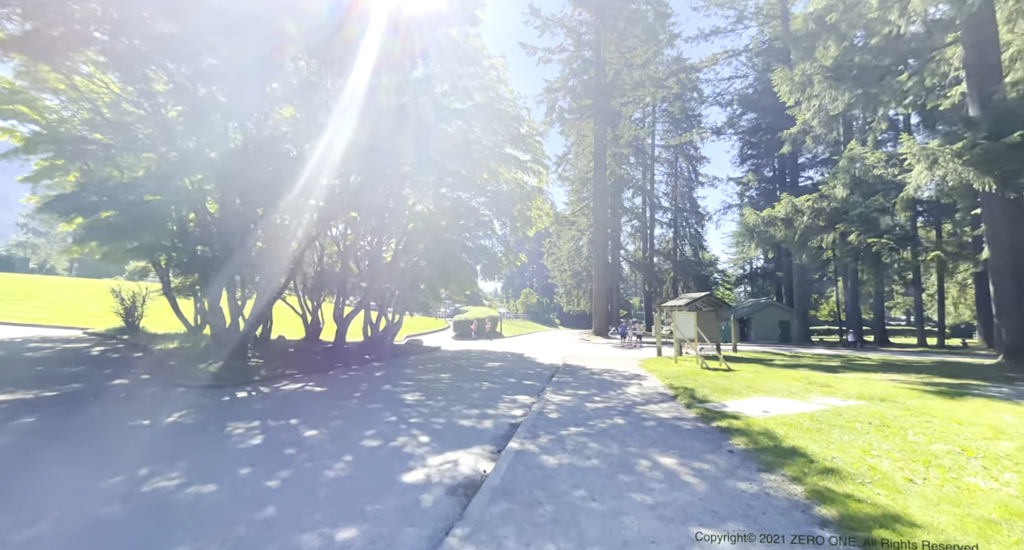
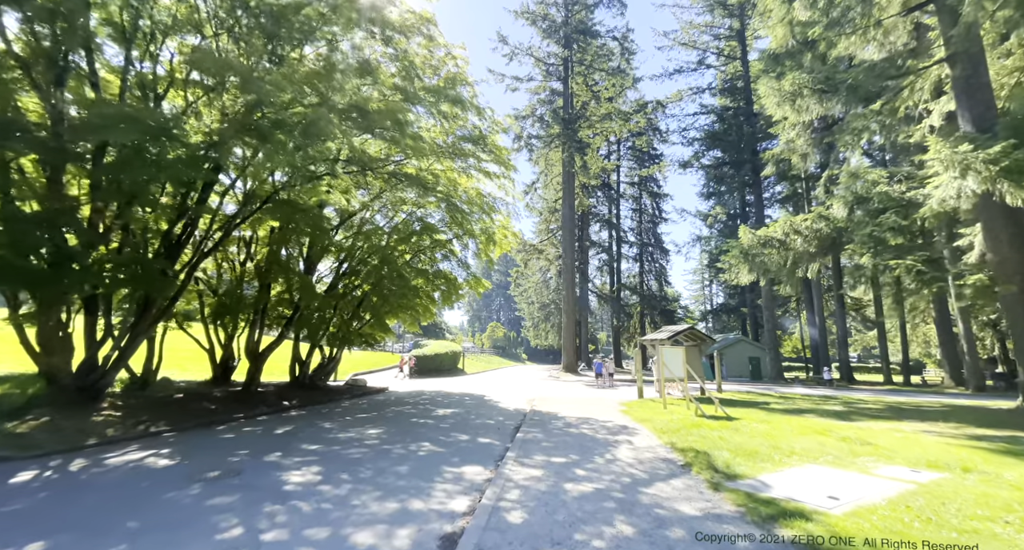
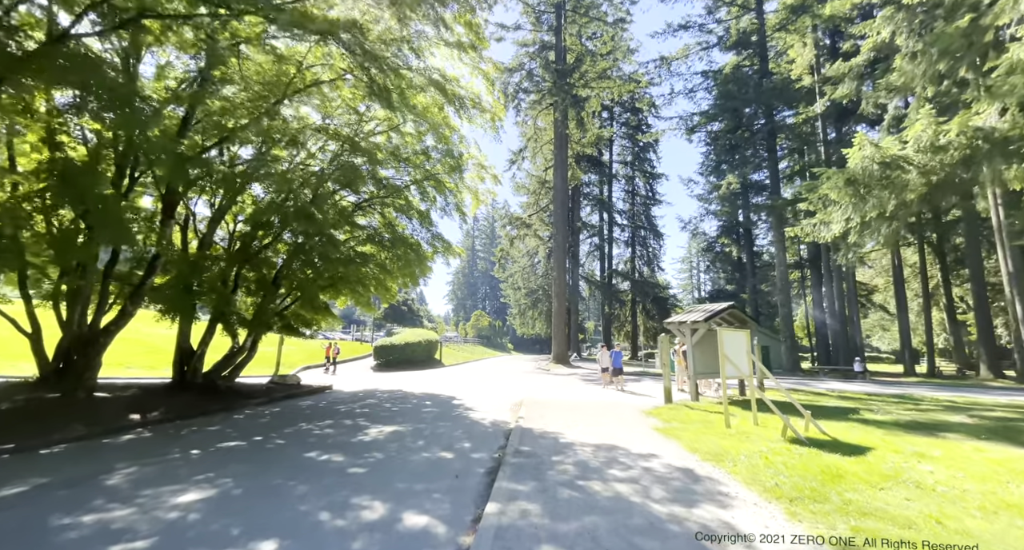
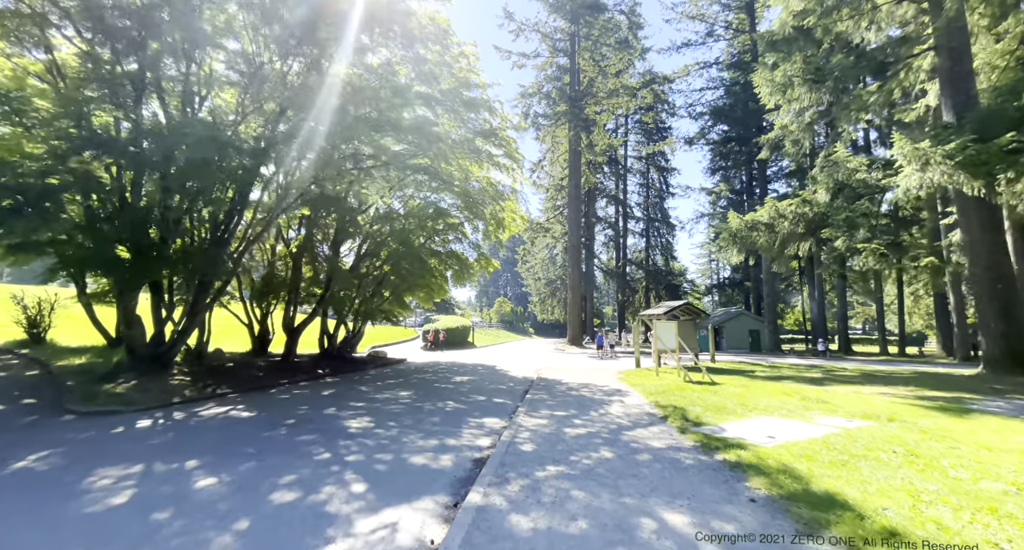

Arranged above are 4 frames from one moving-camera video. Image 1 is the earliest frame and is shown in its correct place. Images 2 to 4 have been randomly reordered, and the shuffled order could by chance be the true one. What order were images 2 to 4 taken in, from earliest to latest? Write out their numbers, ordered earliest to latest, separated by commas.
4, 2, 3
